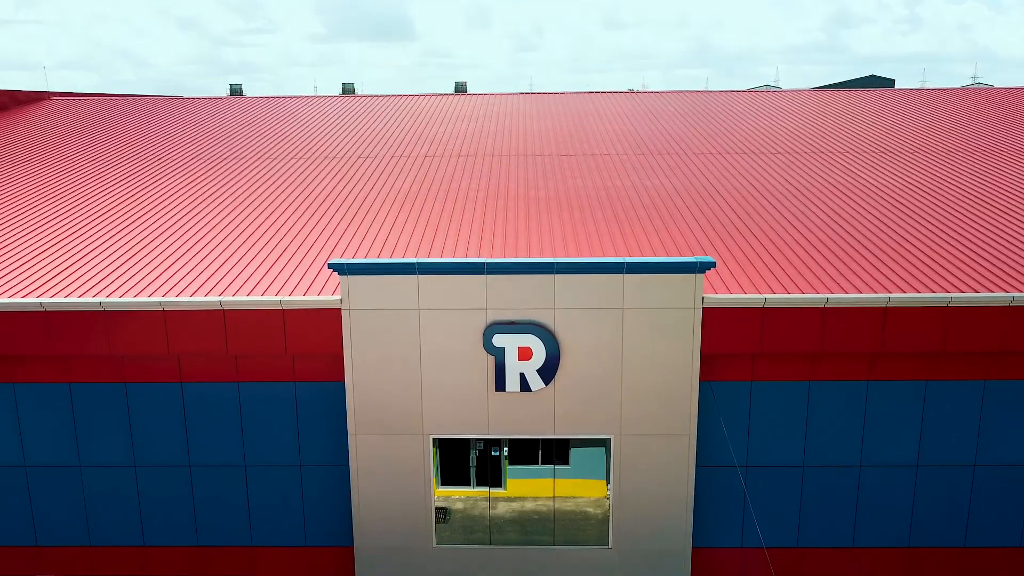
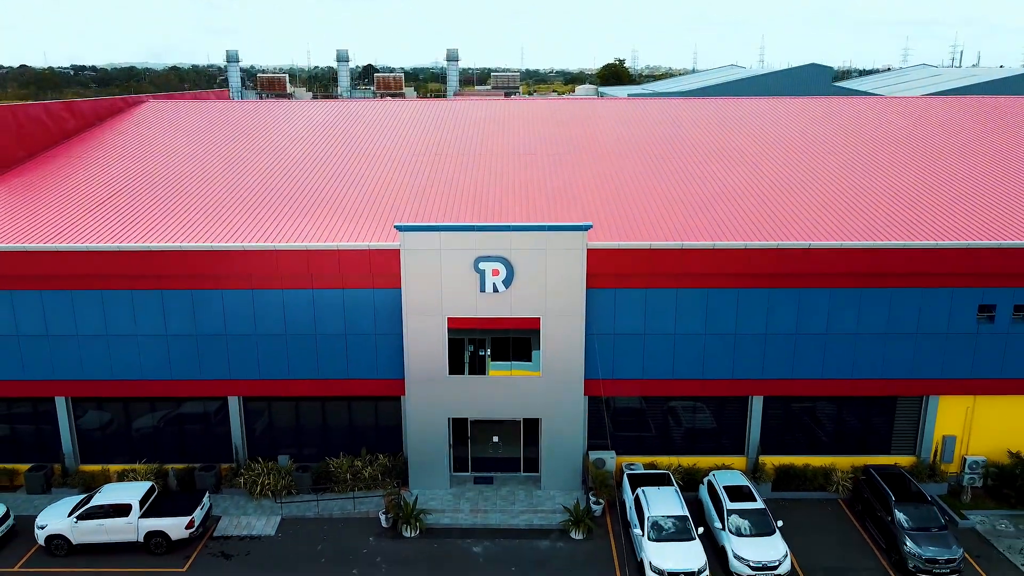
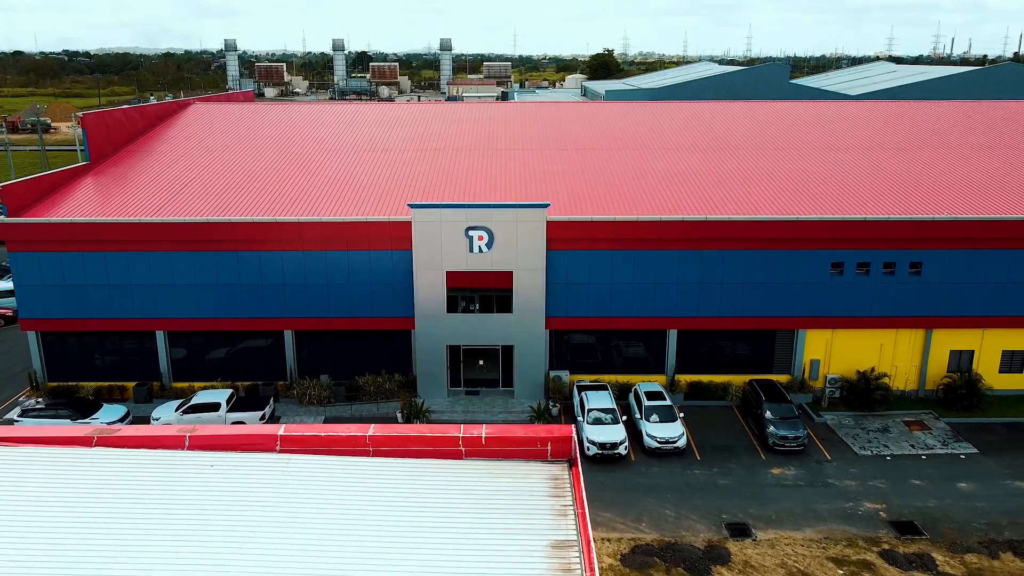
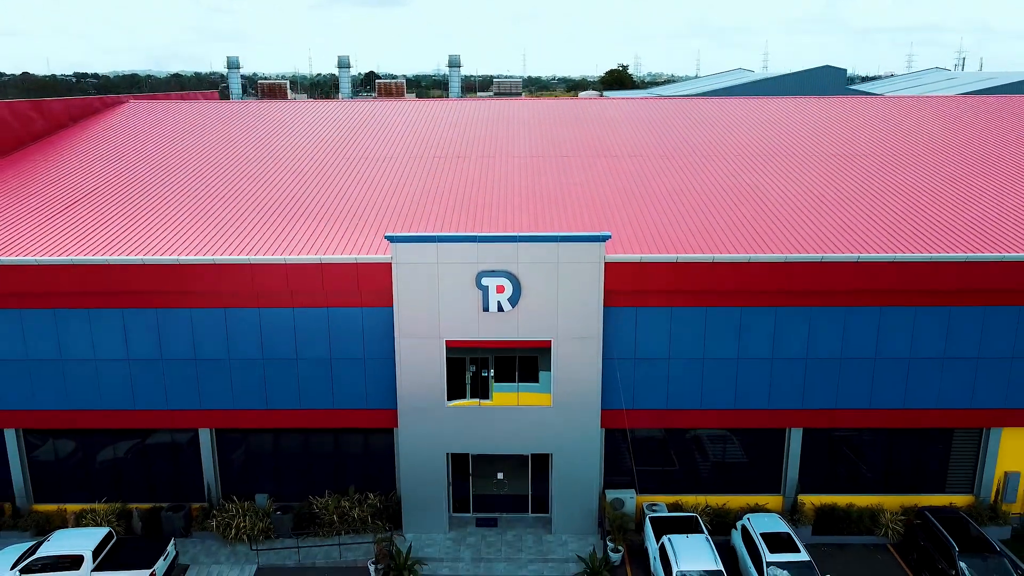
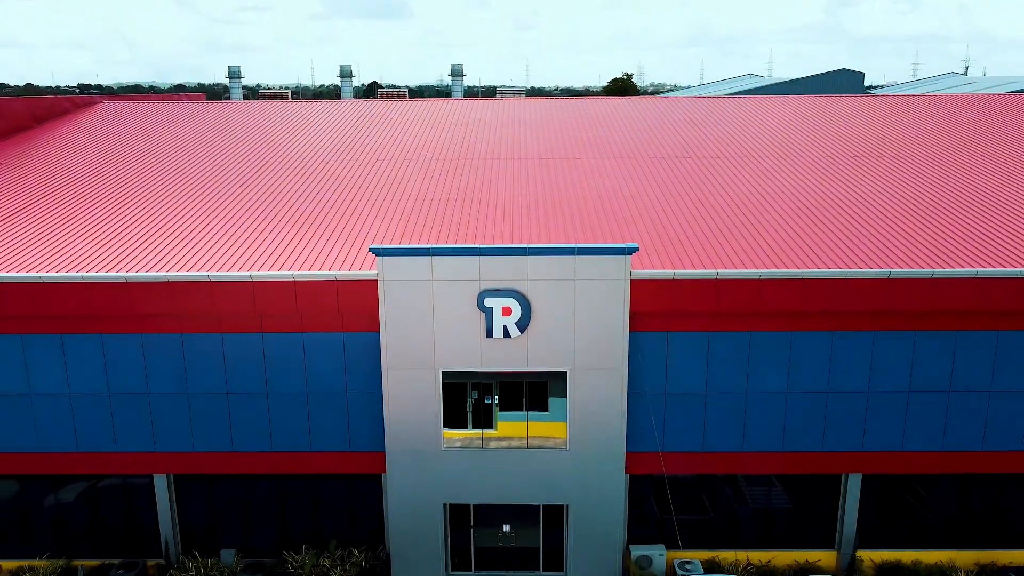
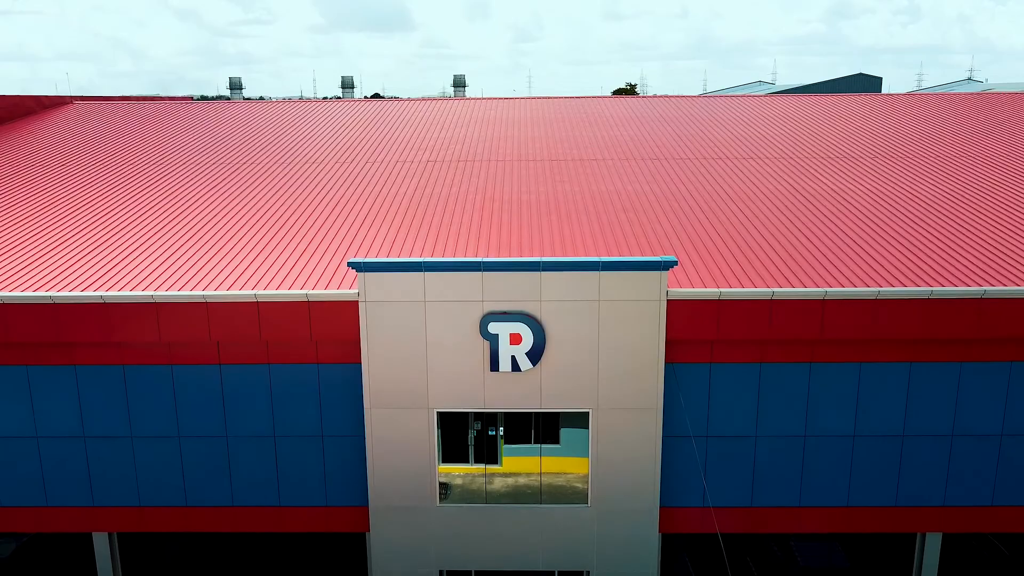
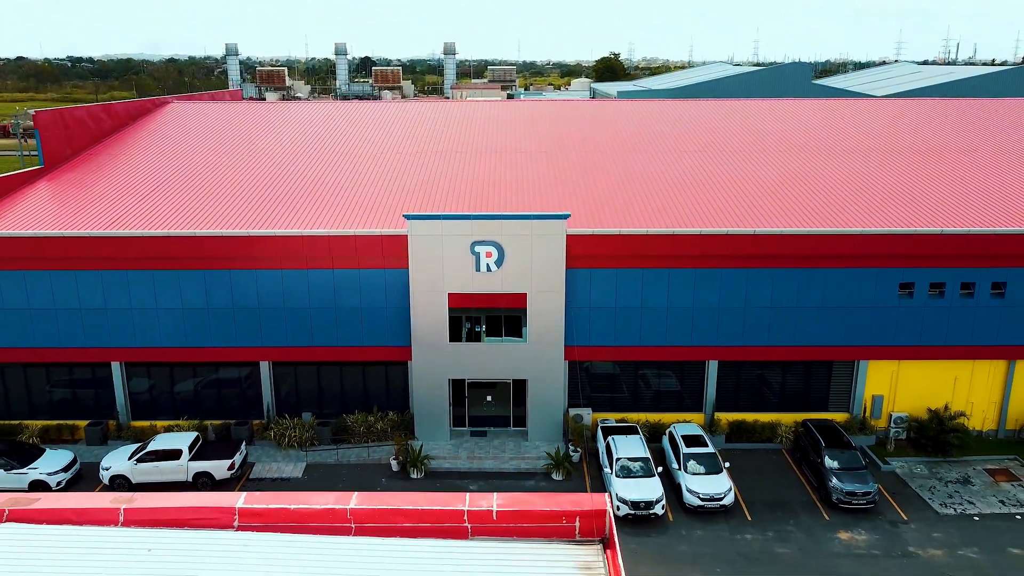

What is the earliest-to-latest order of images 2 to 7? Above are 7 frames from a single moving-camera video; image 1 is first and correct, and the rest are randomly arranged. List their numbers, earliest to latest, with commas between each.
6, 5, 4, 2, 7, 3
